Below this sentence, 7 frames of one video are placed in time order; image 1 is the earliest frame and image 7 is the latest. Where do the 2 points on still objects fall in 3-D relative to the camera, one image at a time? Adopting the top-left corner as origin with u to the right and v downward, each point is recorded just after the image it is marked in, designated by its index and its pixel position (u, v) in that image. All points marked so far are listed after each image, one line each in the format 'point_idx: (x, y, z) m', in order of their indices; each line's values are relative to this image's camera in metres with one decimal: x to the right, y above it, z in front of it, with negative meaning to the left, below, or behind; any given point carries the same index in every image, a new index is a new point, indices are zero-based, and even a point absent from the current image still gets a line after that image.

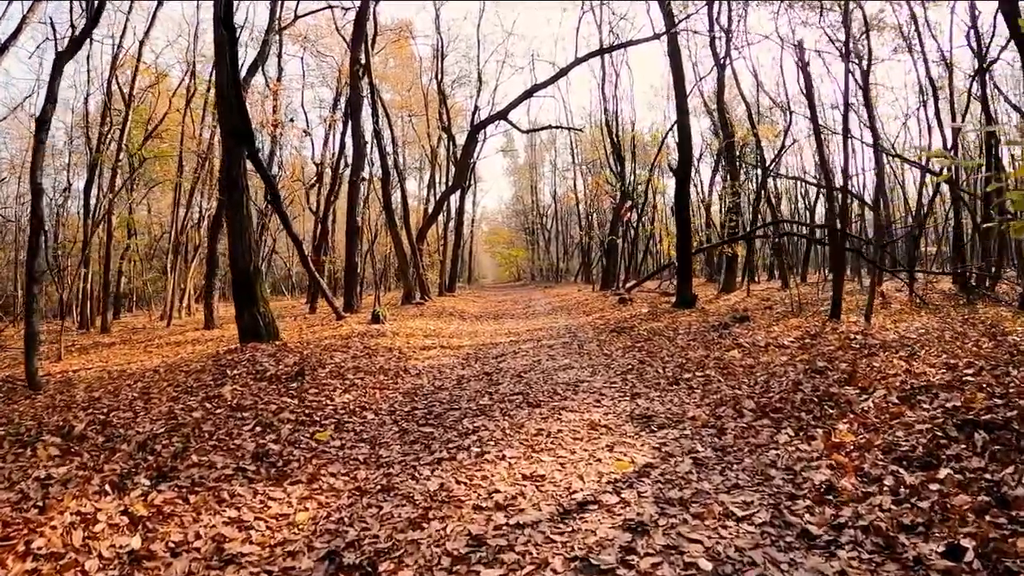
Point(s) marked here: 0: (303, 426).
0: (-2.4, -1.6, +7.1) m
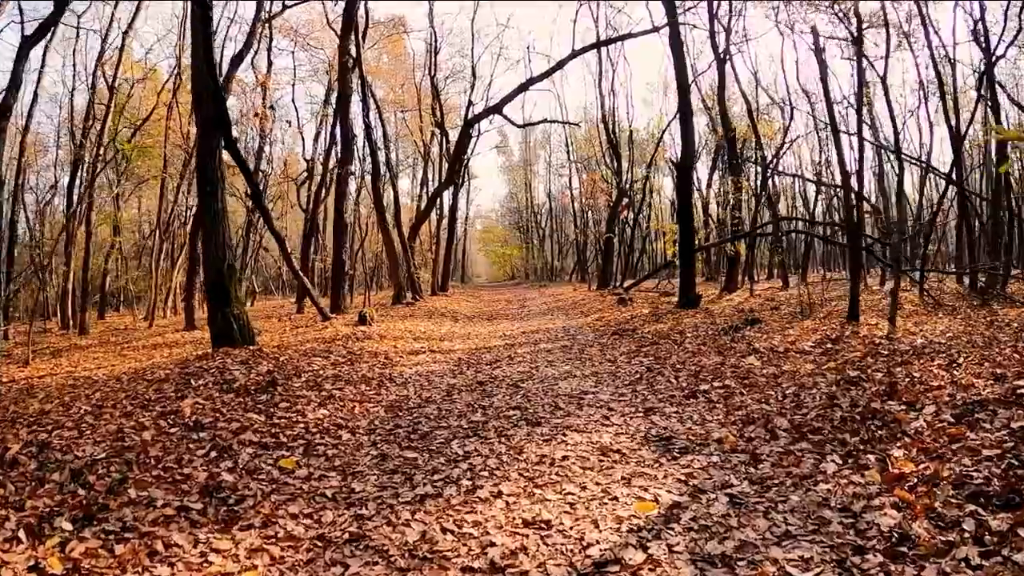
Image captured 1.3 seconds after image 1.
0: (-2.5, -1.6, +6.1) m
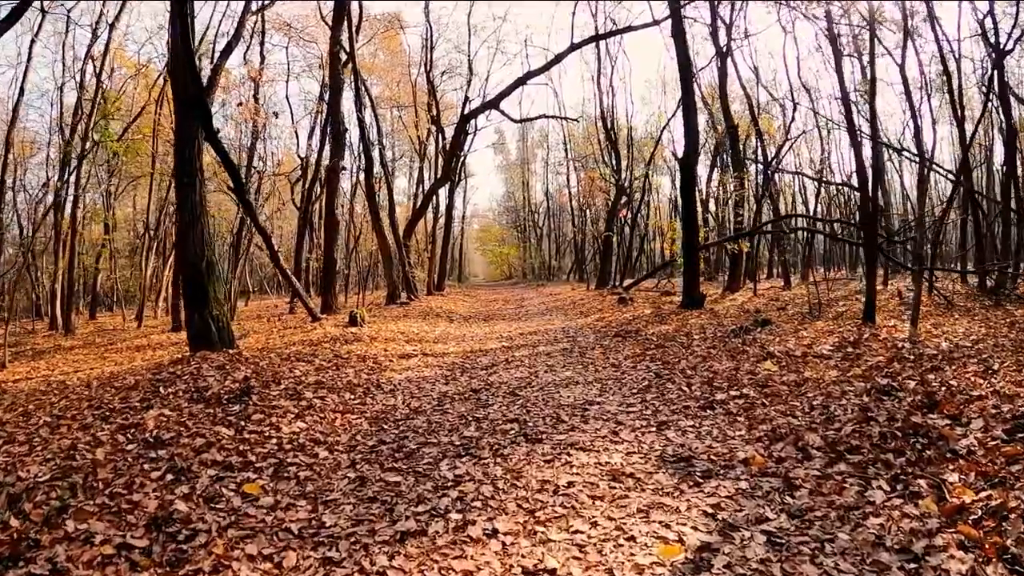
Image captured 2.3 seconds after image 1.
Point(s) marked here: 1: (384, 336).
0: (-2.5, -1.6, +5.4) m
1: (-2.8, -1.0, +13.2) m
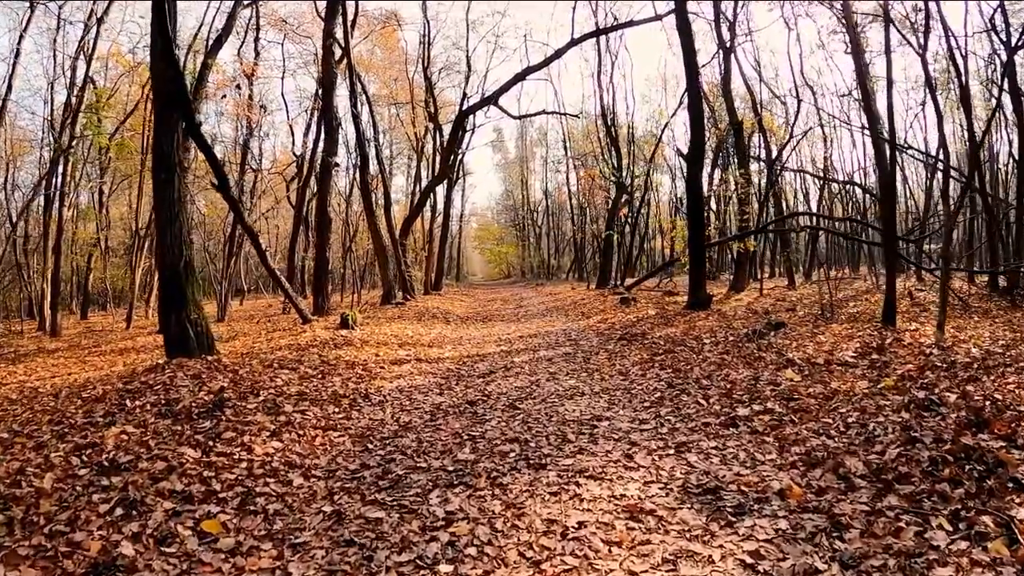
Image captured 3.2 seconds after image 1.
0: (-2.5, -1.7, +4.7) m
1: (-2.8, -1.1, +12.5) m
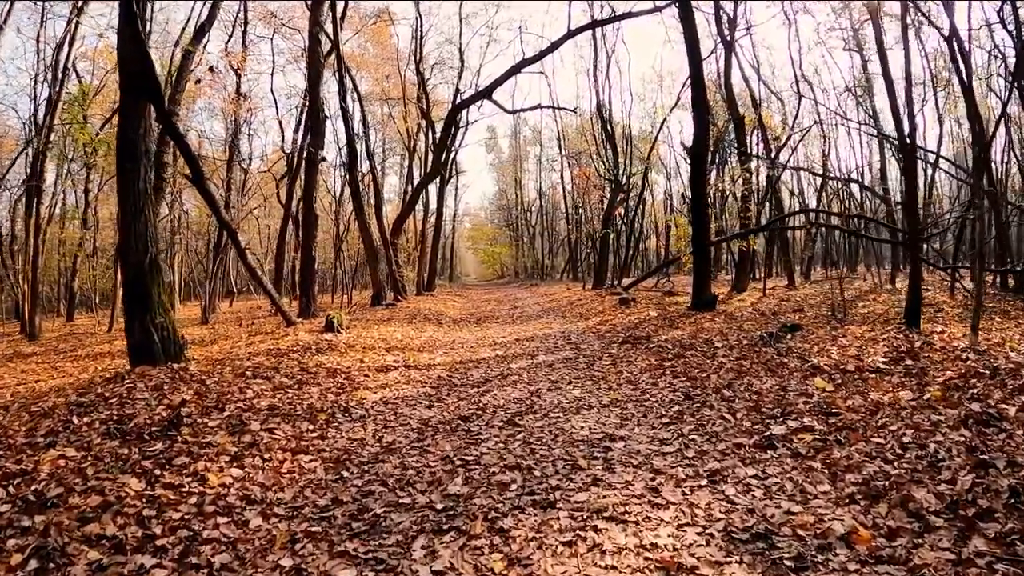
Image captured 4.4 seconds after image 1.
0: (-2.5, -1.7, +3.8) m
1: (-2.9, -1.1, +11.7) m
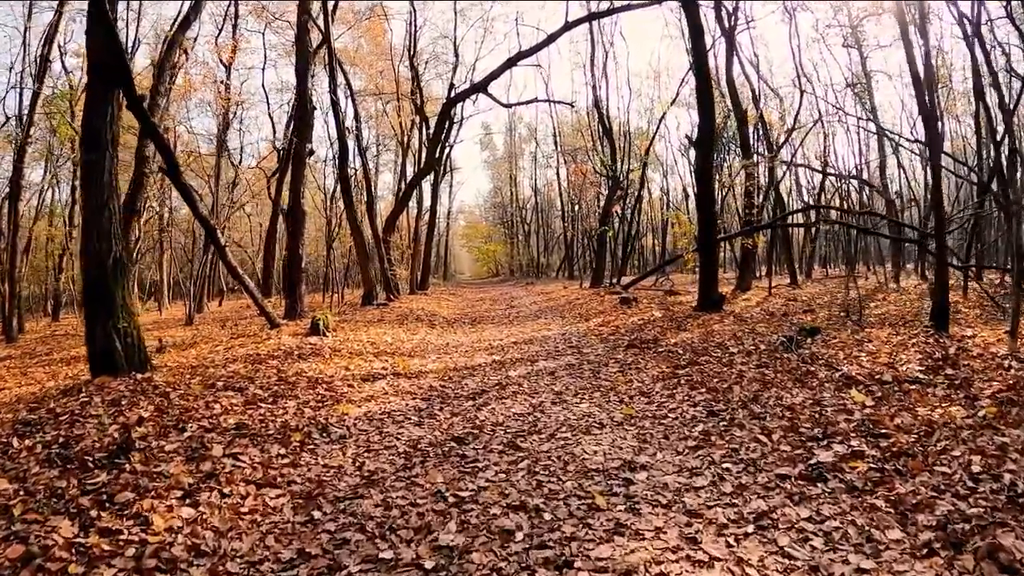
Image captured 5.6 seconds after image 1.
0: (-2.4, -1.7, +3.0) m
1: (-2.9, -1.1, +10.8) m
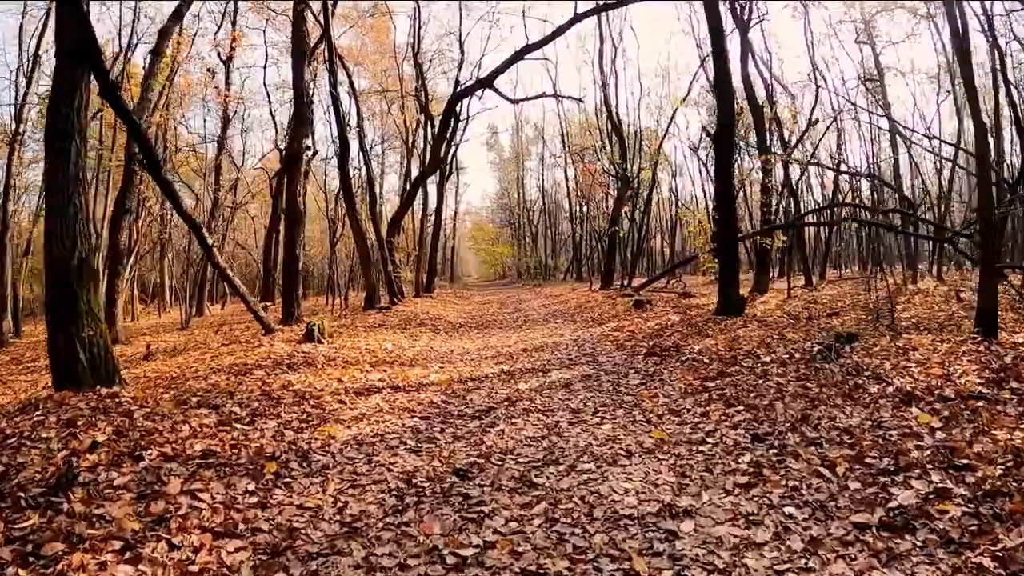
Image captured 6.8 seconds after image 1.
0: (-2.4, -1.8, +2.1) m
1: (-2.8, -1.1, +10.0) m
